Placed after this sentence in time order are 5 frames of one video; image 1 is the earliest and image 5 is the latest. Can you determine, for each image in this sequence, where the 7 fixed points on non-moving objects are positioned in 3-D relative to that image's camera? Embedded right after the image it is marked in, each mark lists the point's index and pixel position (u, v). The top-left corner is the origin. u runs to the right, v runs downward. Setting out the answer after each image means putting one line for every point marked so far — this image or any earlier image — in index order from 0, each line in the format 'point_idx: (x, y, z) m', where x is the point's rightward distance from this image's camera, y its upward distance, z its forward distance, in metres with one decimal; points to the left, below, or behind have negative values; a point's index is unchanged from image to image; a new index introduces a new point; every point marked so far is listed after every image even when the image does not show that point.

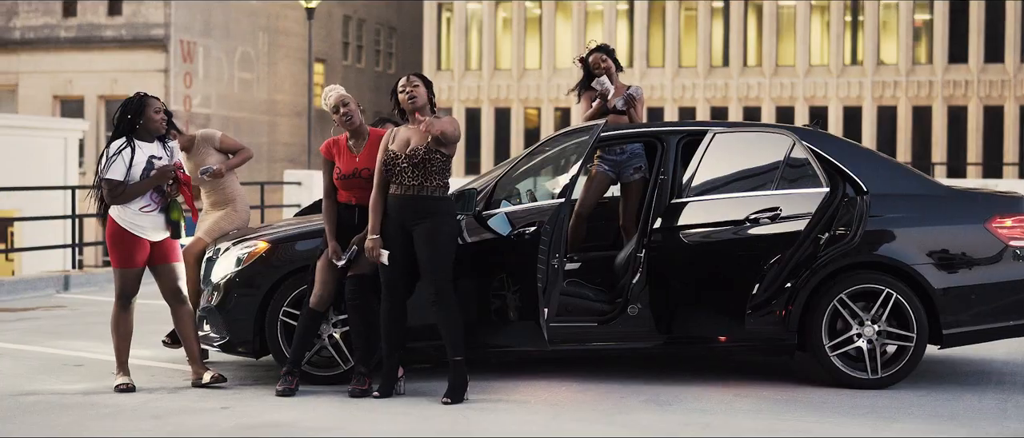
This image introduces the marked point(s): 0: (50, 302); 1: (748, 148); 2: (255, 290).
0: (-3.6, -0.6, +14.2) m
1: (+1.0, +0.3, +8.0) m
2: (-1.1, -0.3, +8.1) m
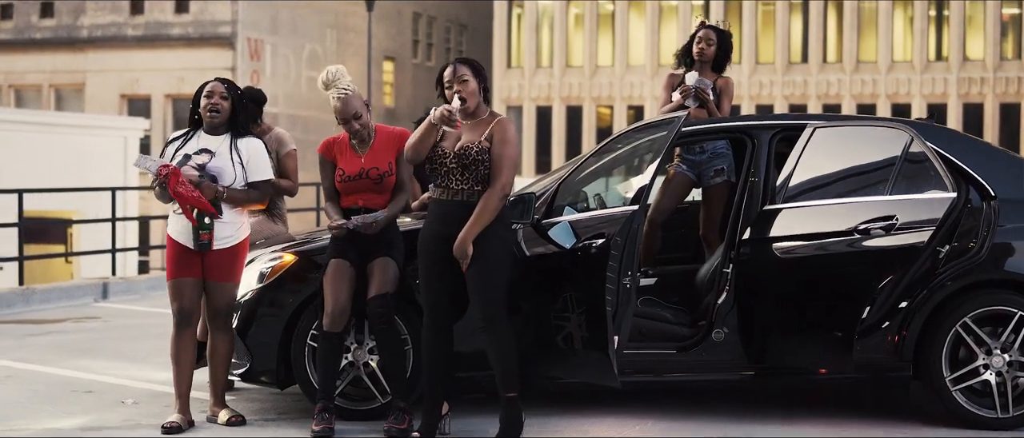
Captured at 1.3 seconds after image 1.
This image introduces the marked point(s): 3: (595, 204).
0: (-3.1, -0.7, +13.2) m
1: (+1.3, +0.3, +6.8) m
2: (-0.9, -0.3, +7.0) m
3: (+0.3, +0.1, +6.8) m
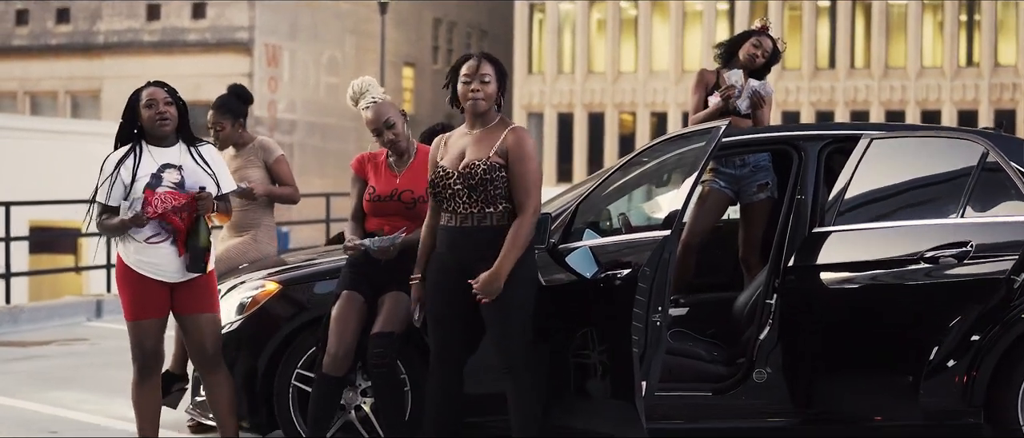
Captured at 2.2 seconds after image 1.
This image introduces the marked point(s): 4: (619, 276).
0: (-3.0, -0.8, +12.4) m
1: (+1.3, +0.2, +6.0) m
2: (-0.8, -0.4, +6.2) m
3: (+0.3, 0.0, +6.0) m
4: (+0.3, -0.2, +5.7) m
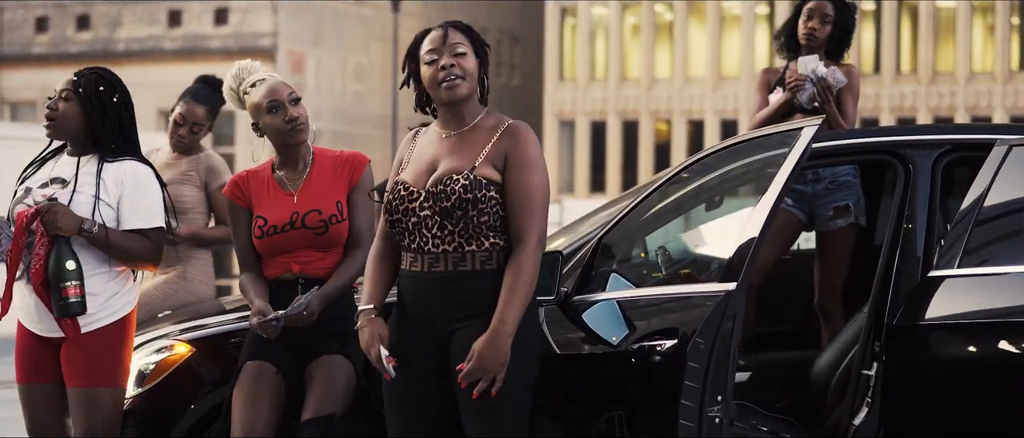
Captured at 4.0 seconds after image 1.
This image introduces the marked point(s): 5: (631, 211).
0: (-2.8, -0.9, +10.8) m
1: (+1.3, +0.1, +4.3) m
2: (-0.8, -0.5, +4.5) m
3: (+0.3, -0.1, +4.3) m
4: (+0.3, -0.3, +4.0) m
5: (+0.3, 0.0, +4.4) m
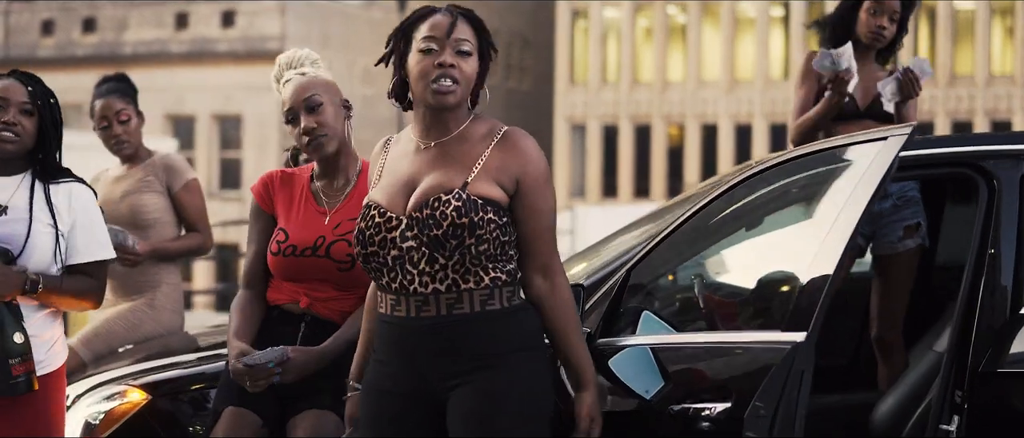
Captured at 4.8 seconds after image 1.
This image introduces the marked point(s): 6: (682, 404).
0: (-2.8, -1.0, +10.1) m
1: (+1.3, +0.1, +3.6) m
2: (-0.8, -0.6, +3.9) m
3: (+0.4, -0.2, +3.7) m
4: (+0.3, -0.3, +3.4) m
5: (+0.3, 0.0, +3.7) m
6: (+0.3, -0.3, +3.4) m
